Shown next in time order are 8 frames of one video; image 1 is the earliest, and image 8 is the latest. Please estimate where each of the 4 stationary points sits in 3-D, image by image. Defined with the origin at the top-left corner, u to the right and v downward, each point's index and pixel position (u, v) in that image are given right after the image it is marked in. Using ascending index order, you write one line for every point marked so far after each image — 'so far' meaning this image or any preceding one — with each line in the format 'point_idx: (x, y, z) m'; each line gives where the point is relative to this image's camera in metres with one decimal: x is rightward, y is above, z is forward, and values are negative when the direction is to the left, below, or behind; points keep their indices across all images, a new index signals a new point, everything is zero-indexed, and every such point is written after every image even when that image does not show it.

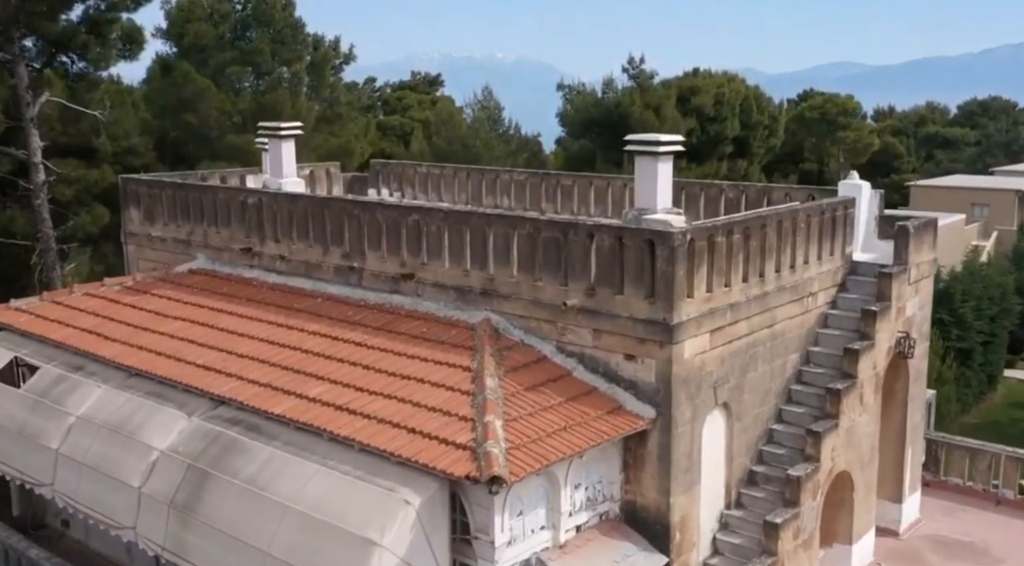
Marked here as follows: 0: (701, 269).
0: (+1.0, +0.1, +5.8) m
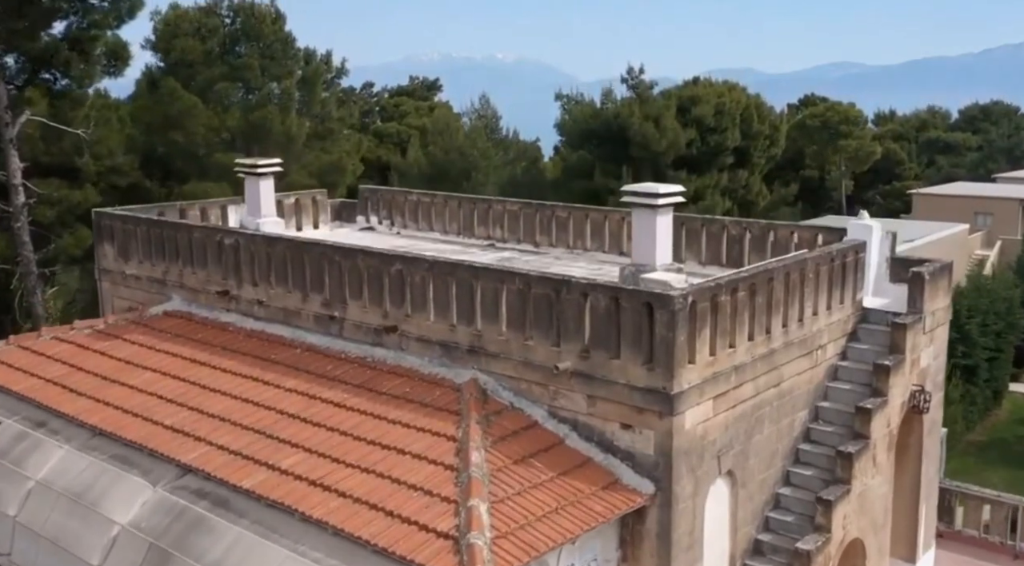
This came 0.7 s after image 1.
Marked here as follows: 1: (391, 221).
0: (+1.0, -0.2, +5.3) m
1: (-1.3, +0.6, +11.1) m
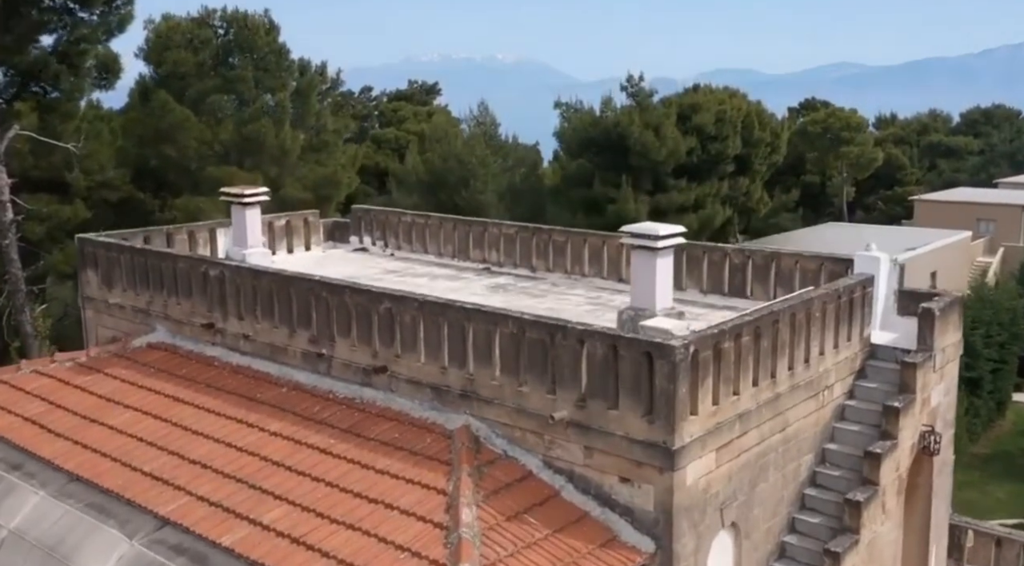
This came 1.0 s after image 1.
0: (+0.9, -0.5, +5.1) m
1: (-1.3, +0.4, +10.8) m
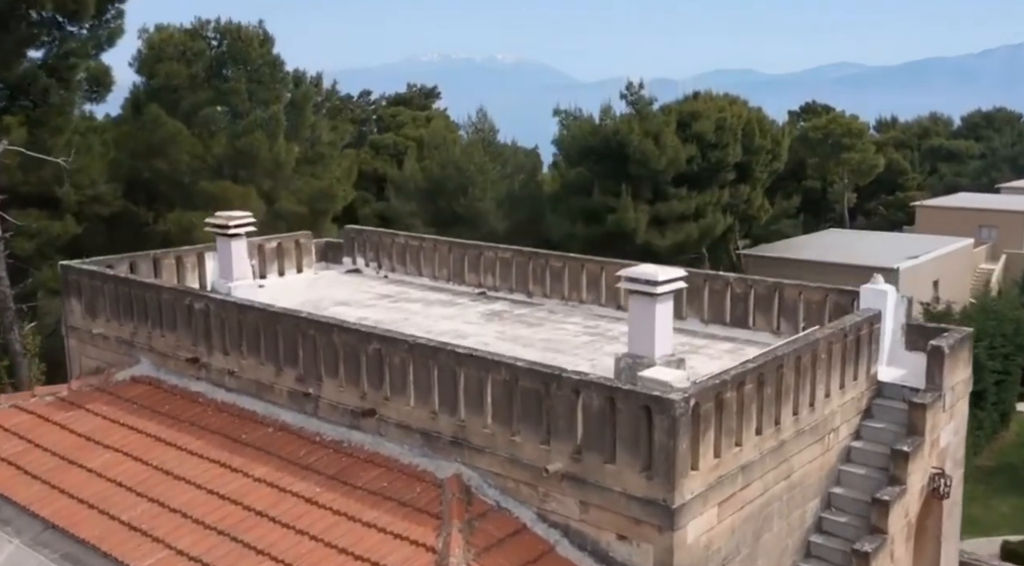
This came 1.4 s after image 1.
0: (+0.9, -0.7, +4.8) m
1: (-1.3, +0.2, +10.6) m
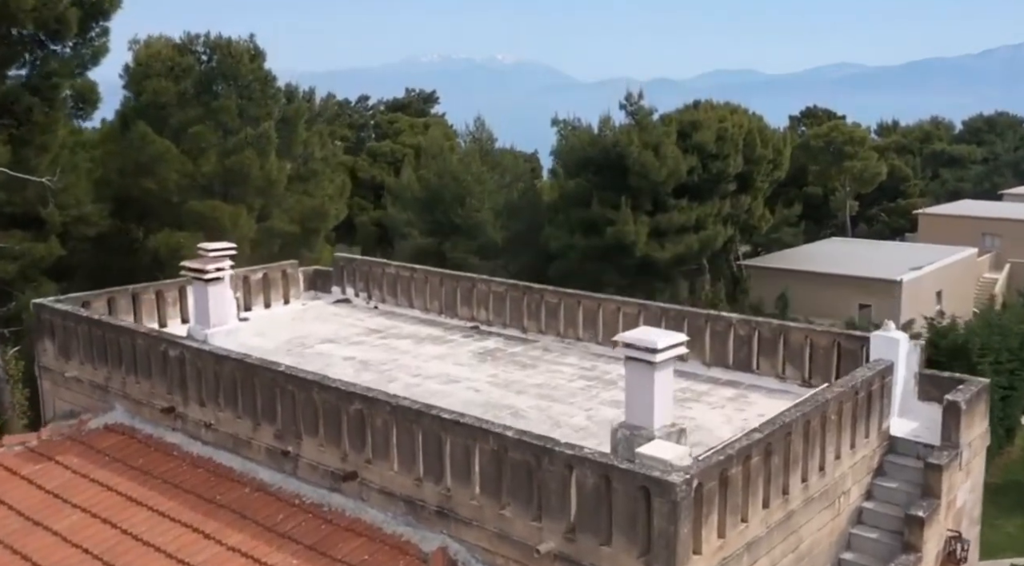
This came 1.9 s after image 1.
0: (+0.8, -1.0, +4.5) m
1: (-1.4, -0.1, +10.2) m
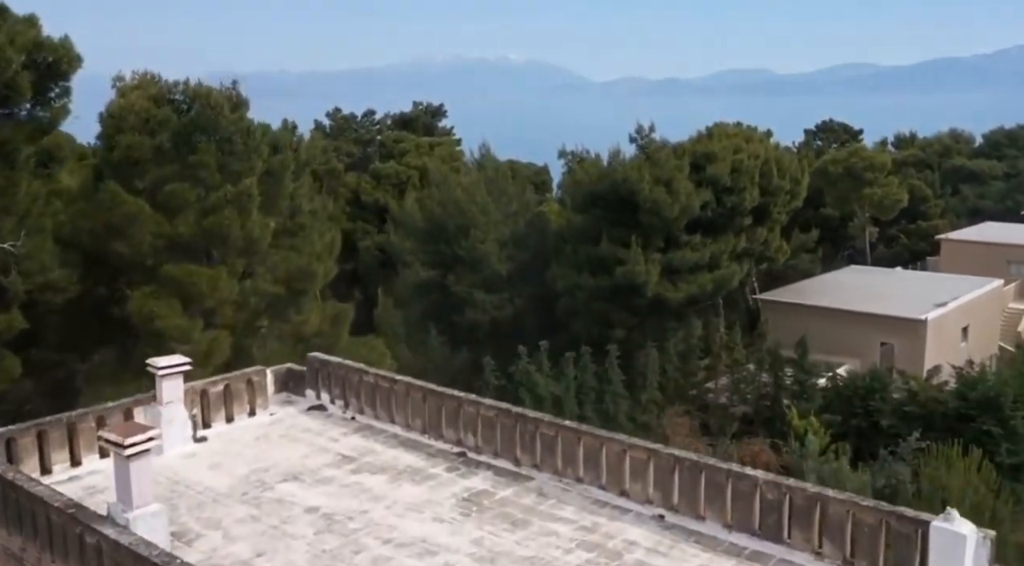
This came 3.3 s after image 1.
0: (+0.7, -1.9, +3.3) m
1: (-1.4, -1.0, +9.1) m
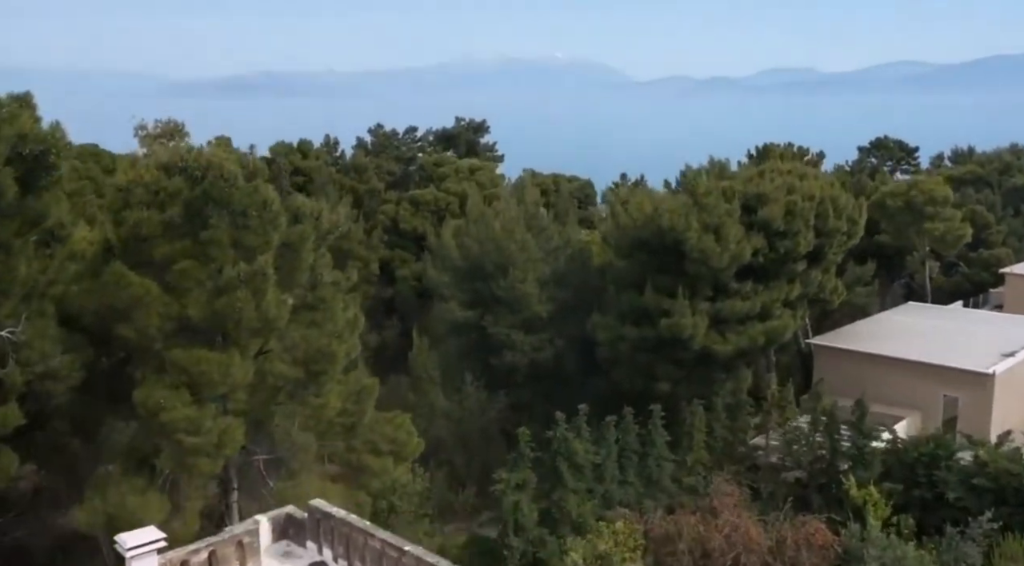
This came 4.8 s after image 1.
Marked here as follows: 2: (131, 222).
0: (+0.7, -3.0, +2.1) m
1: (-1.2, -2.1, +8.0) m
2: (-4.7, +0.8, +13.1) m
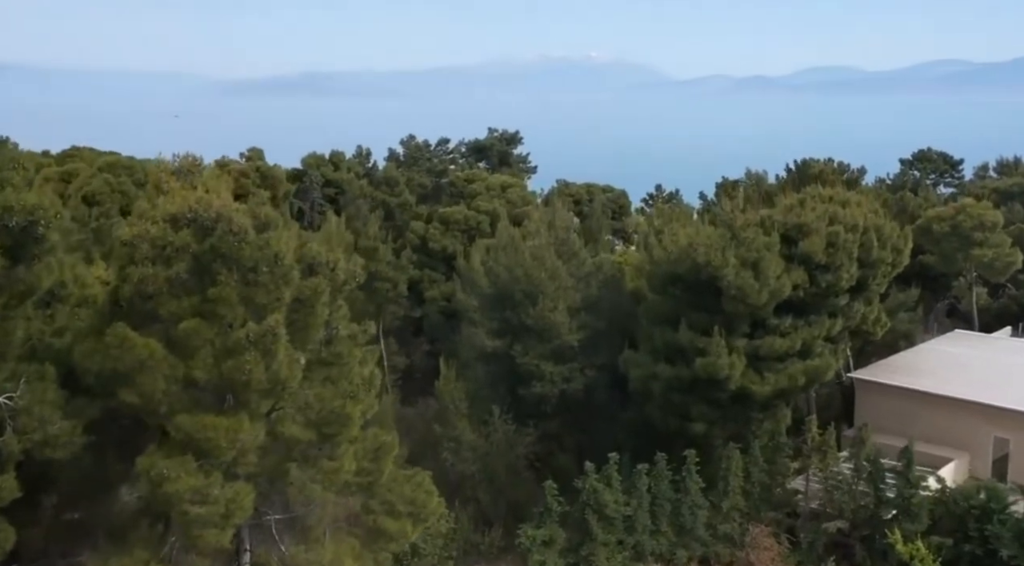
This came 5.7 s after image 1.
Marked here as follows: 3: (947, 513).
0: (+0.6, -3.7, +1.3) m
1: (-1.1, -2.8, +7.2) m
2: (-4.4, +0.1, +12.4) m
3: (+7.9, -4.2, +19.3) m
